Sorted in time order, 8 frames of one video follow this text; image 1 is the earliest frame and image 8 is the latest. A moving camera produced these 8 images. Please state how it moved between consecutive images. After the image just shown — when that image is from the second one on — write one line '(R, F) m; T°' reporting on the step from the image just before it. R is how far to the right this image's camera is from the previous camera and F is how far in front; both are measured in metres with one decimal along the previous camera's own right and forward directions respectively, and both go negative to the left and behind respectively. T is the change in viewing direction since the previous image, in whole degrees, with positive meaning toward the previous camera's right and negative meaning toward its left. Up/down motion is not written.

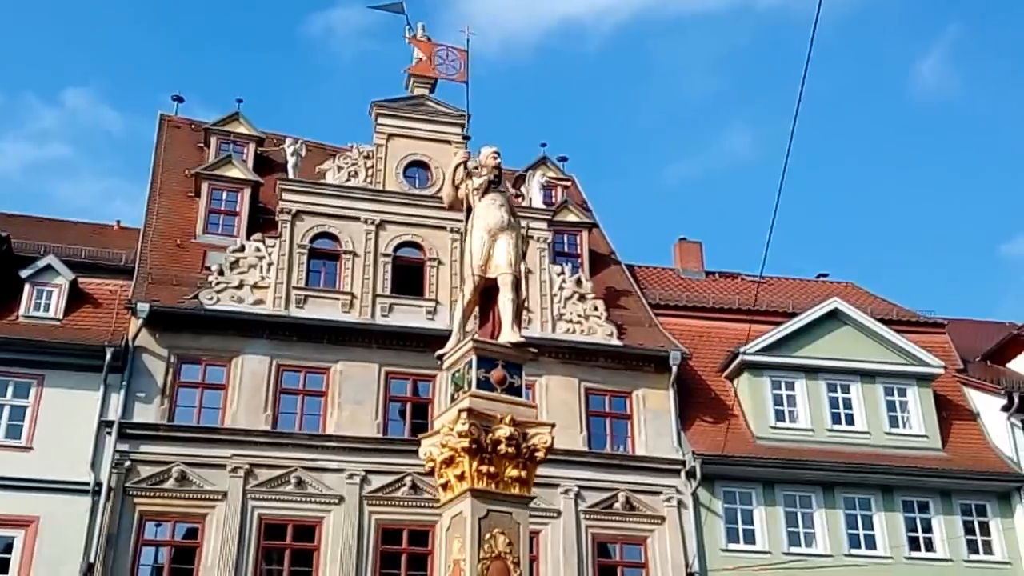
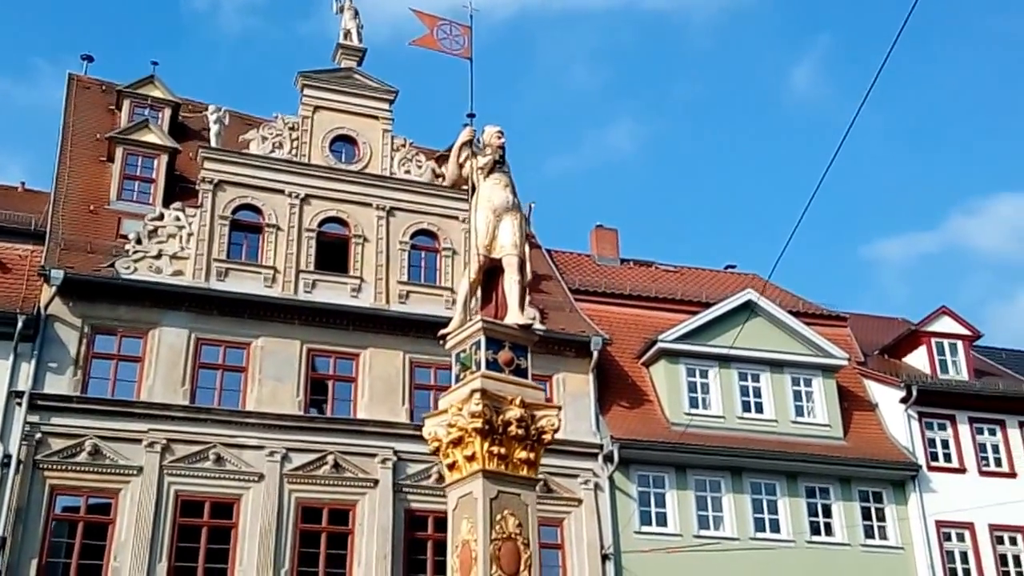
(-0.7, 0.0) m; +6°
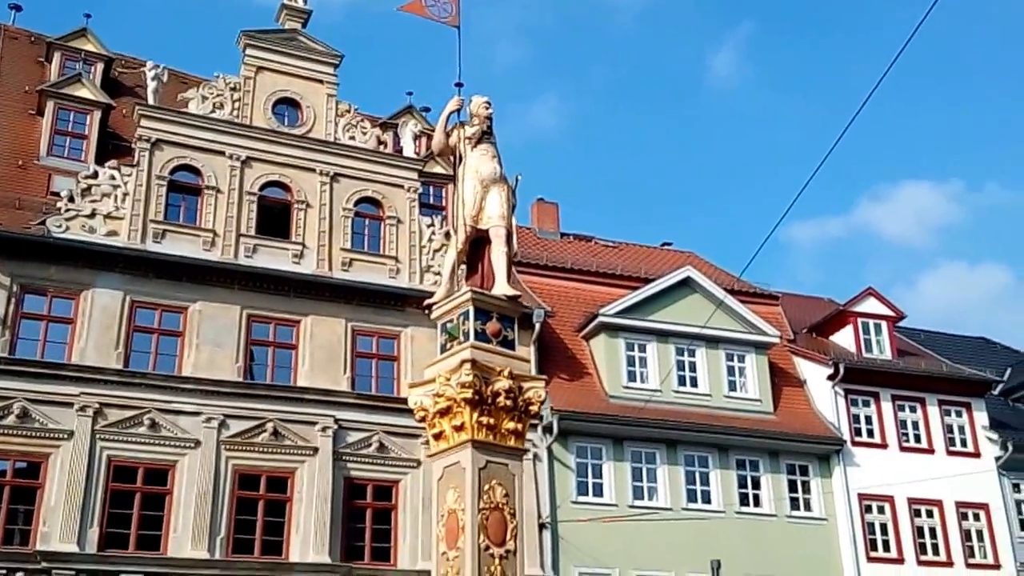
(-0.4, 0.0) m; +4°
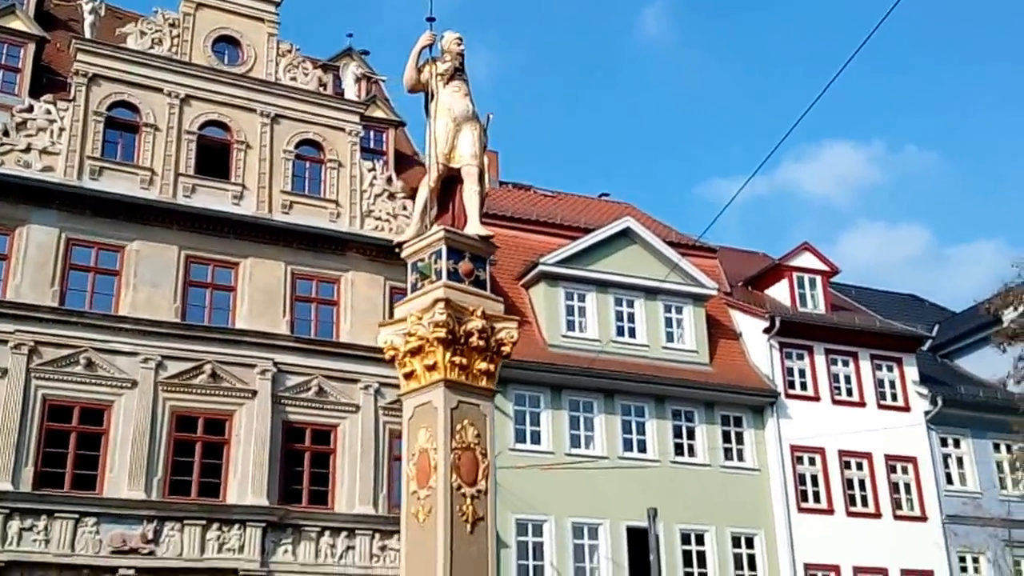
(-0.3, 0.0) m; +4°
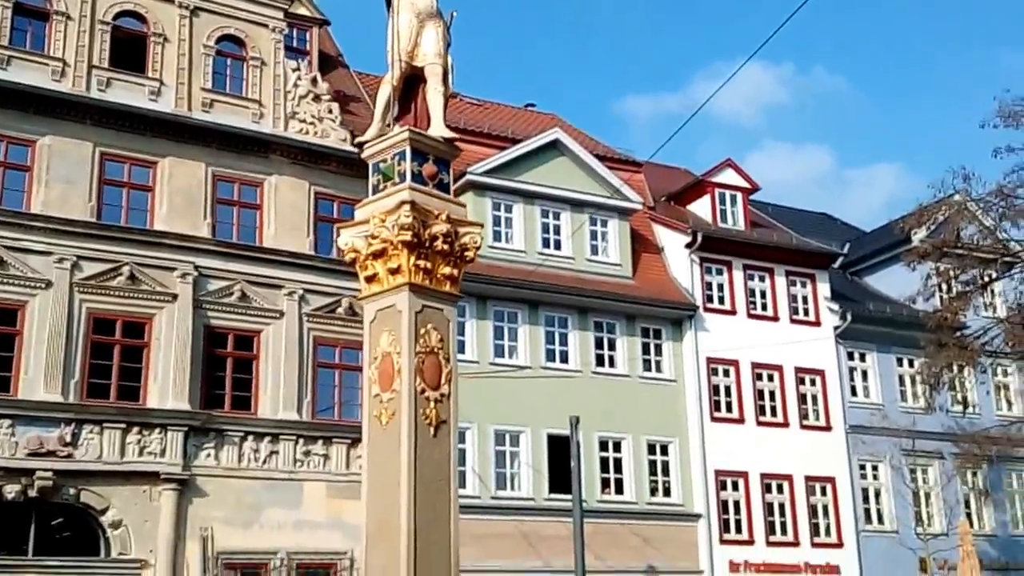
(-0.3, +0.1) m; +5°
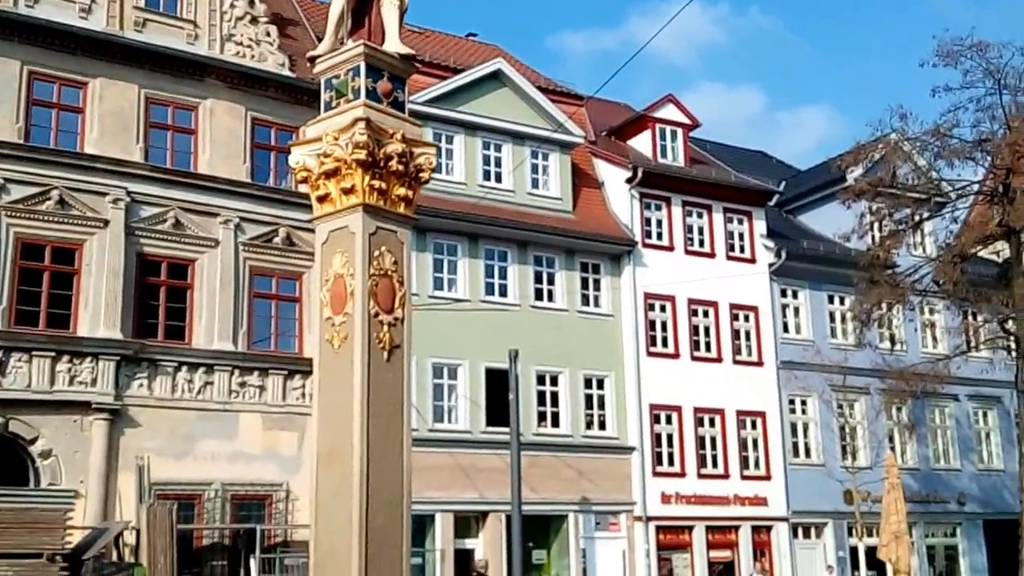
(-0.1, +0.1) m; +4°
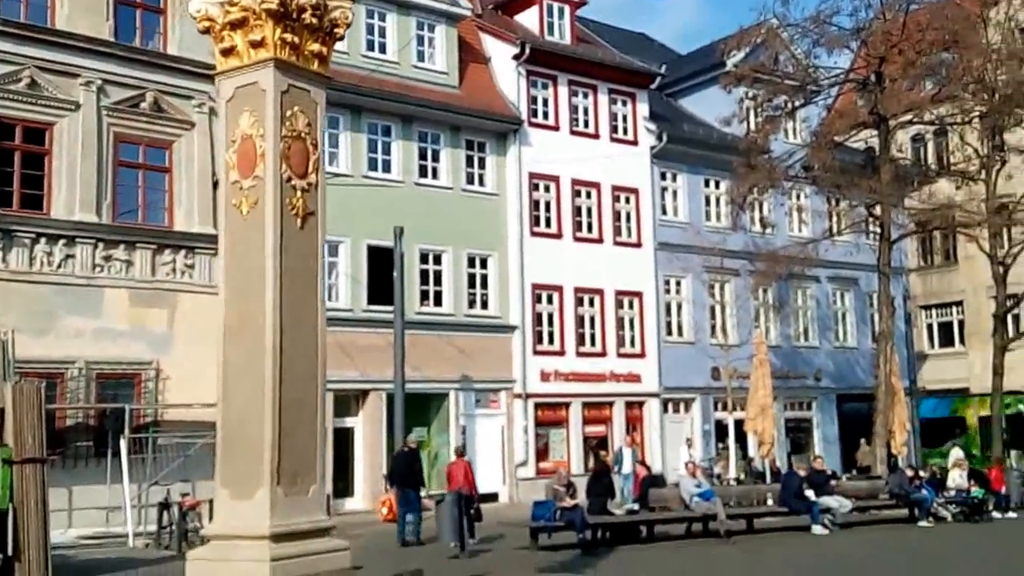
(-0.3, +0.3) m; +7°
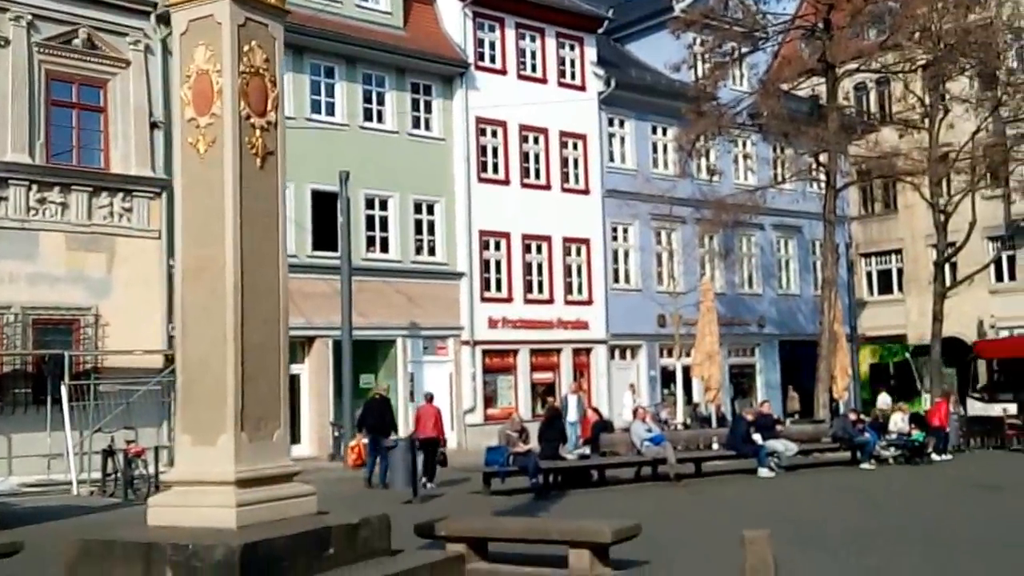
(-0.1, +0.1) m; +3°
